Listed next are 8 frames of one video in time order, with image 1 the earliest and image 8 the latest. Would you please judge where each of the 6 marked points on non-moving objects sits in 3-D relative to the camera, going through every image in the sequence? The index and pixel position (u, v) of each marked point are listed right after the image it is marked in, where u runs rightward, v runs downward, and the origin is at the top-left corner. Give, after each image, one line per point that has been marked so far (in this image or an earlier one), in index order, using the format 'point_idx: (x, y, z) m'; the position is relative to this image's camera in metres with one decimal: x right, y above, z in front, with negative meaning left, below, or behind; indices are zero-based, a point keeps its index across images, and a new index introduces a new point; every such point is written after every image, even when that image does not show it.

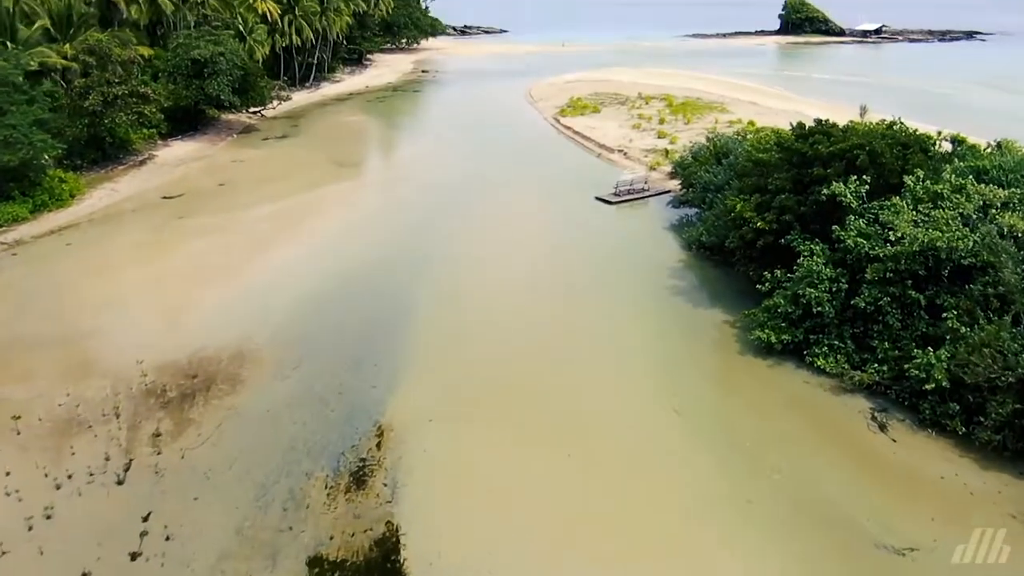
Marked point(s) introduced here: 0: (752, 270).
0: (+4.6, +0.3, +15.5) m
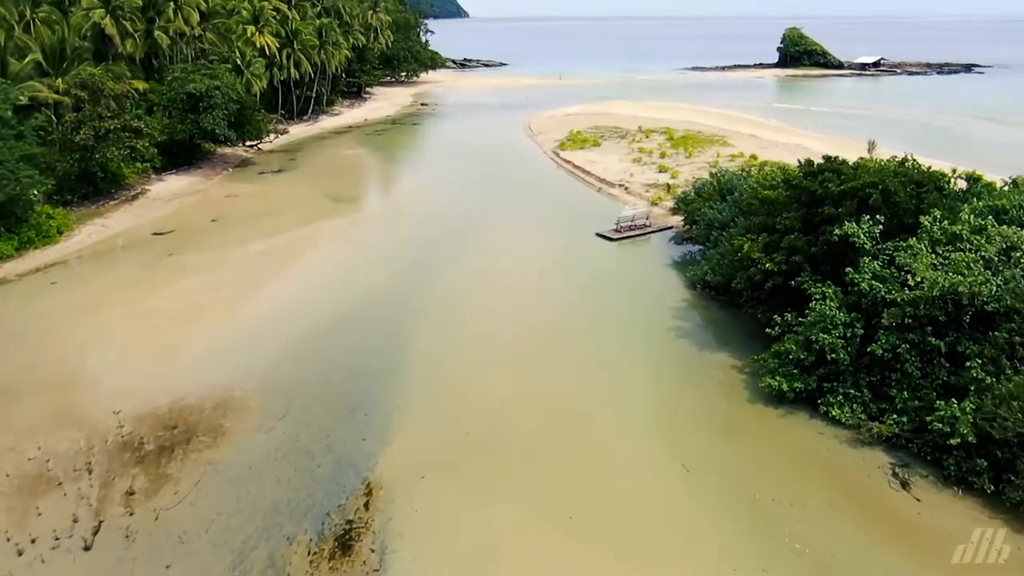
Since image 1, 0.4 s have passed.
0: (+4.6, -0.5, +14.9) m
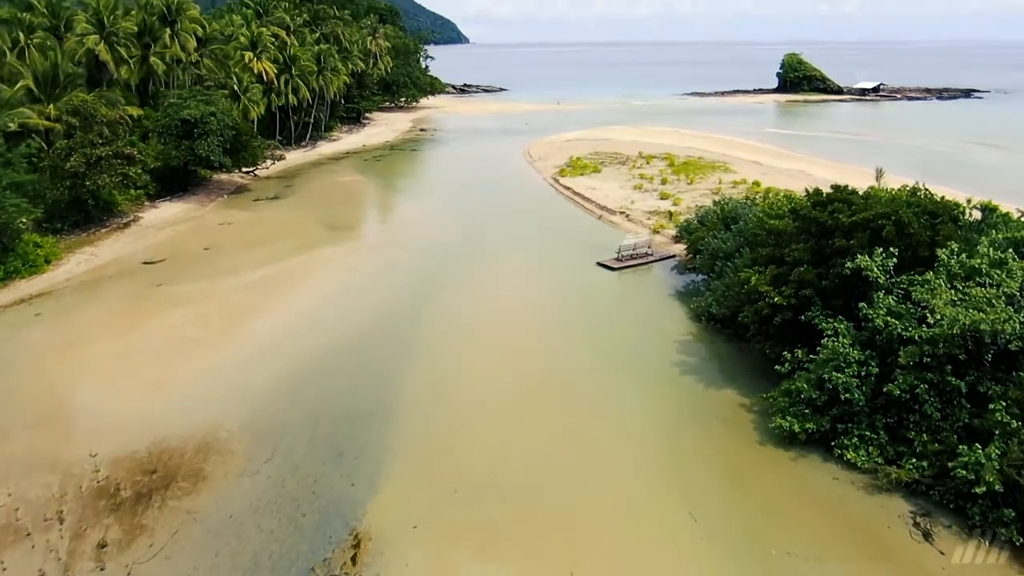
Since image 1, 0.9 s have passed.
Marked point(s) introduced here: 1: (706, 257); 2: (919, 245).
0: (+4.5, -1.1, +14.3) m
1: (+4.6, +0.7, +19.4) m
2: (+6.5, +0.7, +12.9) m
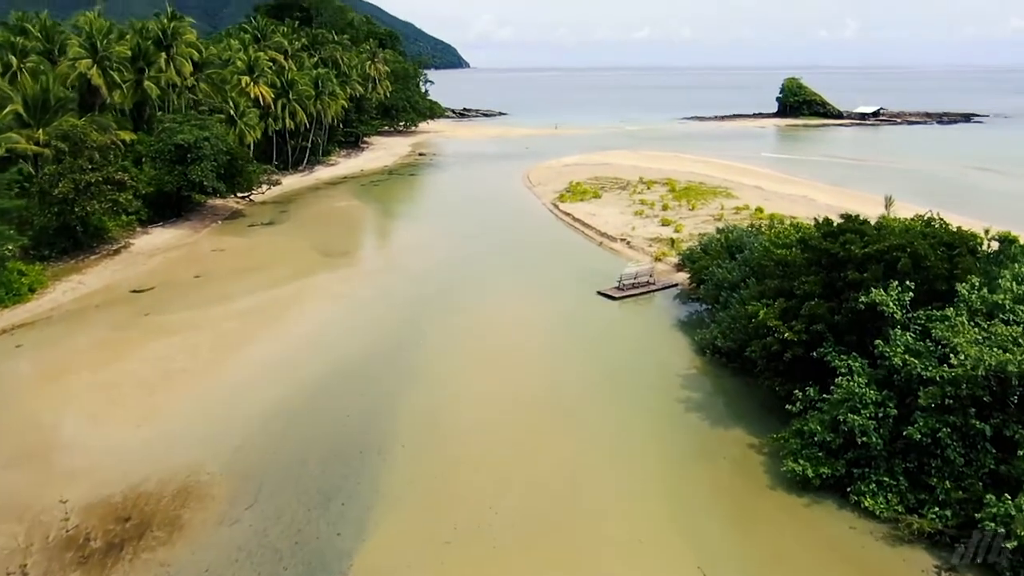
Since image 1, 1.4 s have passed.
0: (+4.5, -1.6, +13.6) m
1: (+4.6, 0.0, +18.7) m
2: (+6.4, +0.2, +12.3) m
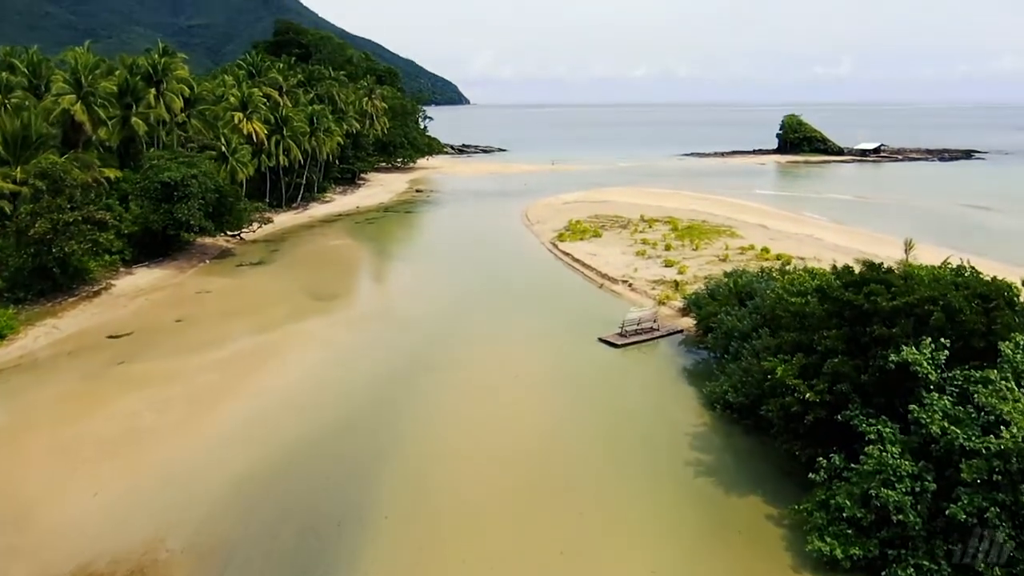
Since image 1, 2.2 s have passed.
0: (+4.4, -2.5, +12.4) m
1: (+4.5, -1.0, +17.6) m
2: (+6.3, -0.6, +11.1) m
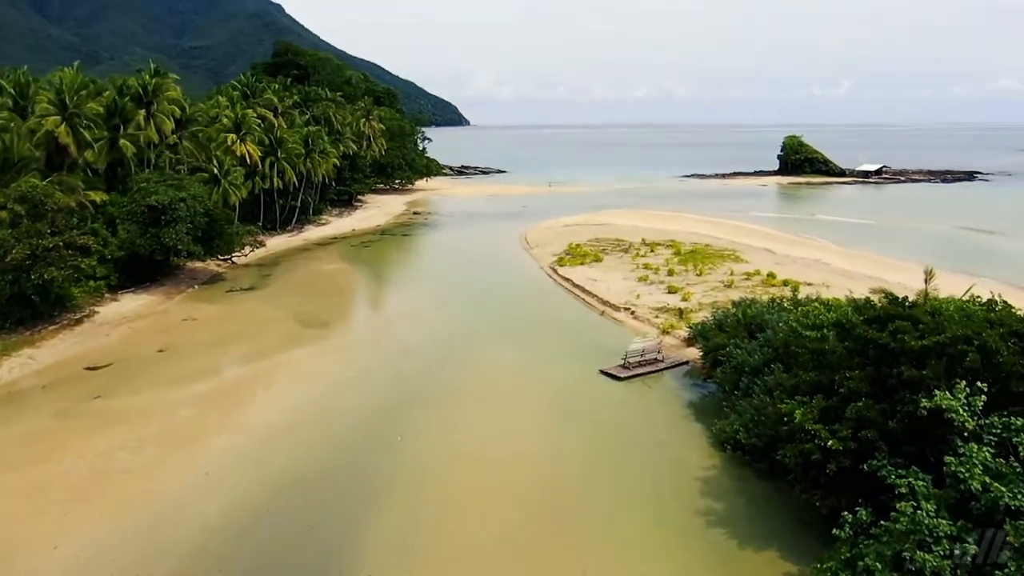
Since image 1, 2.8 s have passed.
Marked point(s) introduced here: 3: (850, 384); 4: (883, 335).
0: (+4.3, -3.0, +11.4) m
1: (+4.4, -1.7, +16.6) m
2: (+6.3, -1.1, +10.2) m
3: (+4.8, -1.4, +11.3) m
4: (+5.2, -0.7, +11.3) m
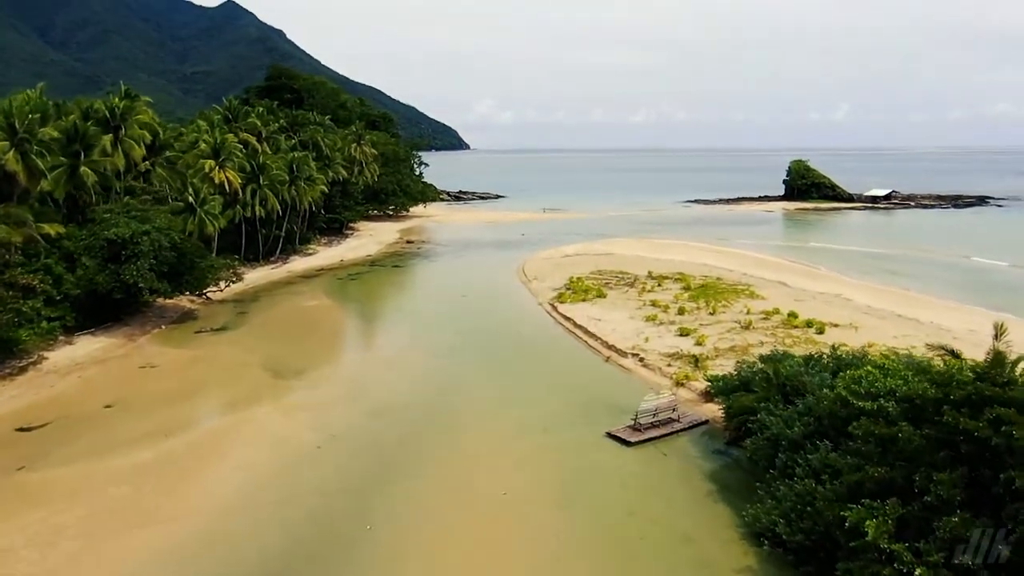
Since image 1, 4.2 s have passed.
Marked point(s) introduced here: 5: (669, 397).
0: (+4.2, -3.8, +8.7) m
1: (+4.3, -2.6, +14.0) m
2: (+6.1, -1.9, +7.6) m
3: (+4.6, -2.2, +8.7) m
4: (+5.0, -1.5, +8.7) m
5: (+3.5, -2.4, +18.0) m
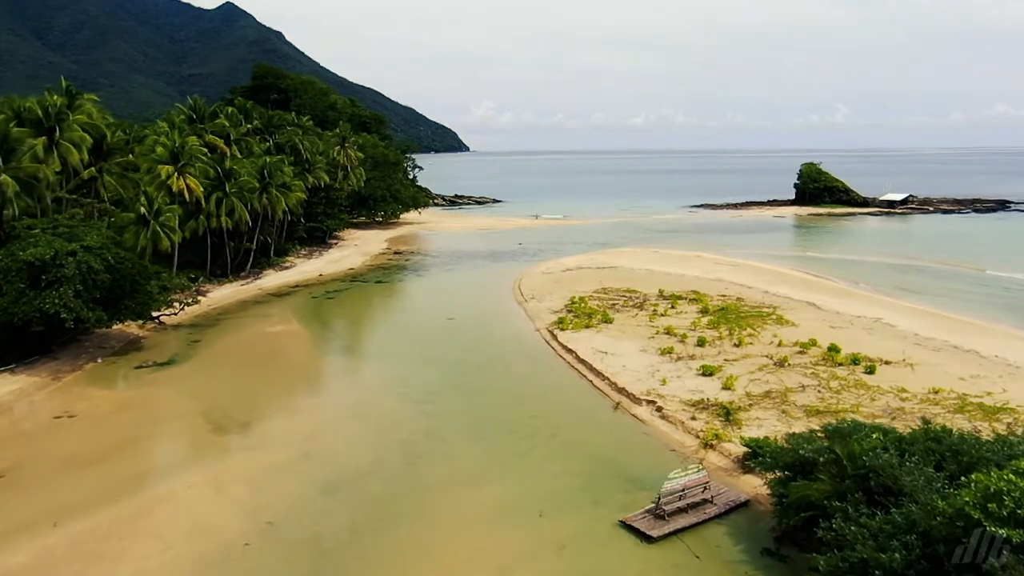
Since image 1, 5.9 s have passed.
0: (+4.0, -4.6, +4.8) m
1: (+4.1, -3.4, +10.1) m
2: (+5.9, -2.7, +3.7) m
3: (+4.4, -2.9, +4.8) m
4: (+4.8, -2.2, +4.8) m
5: (+3.2, -3.2, +14.2) m
